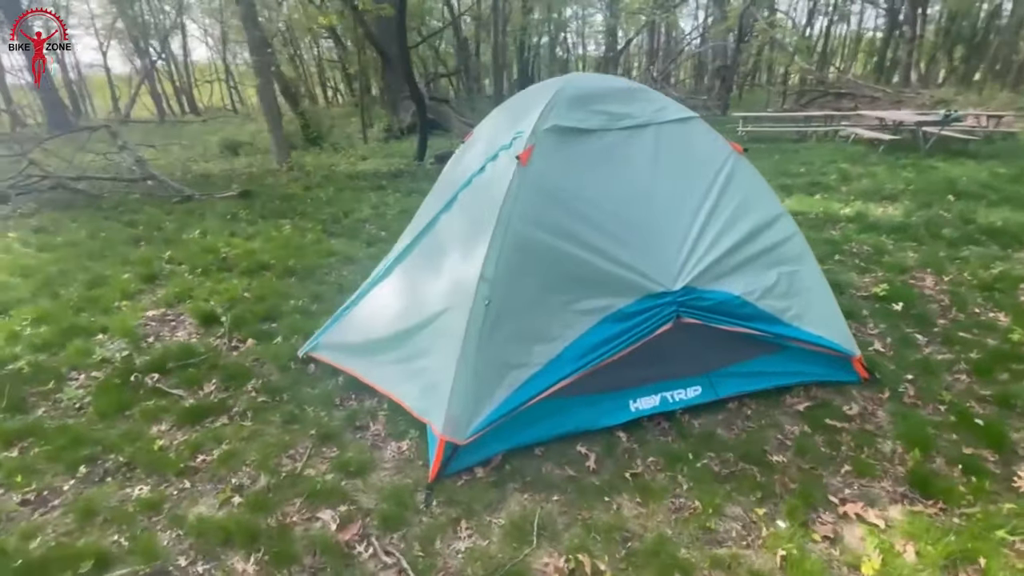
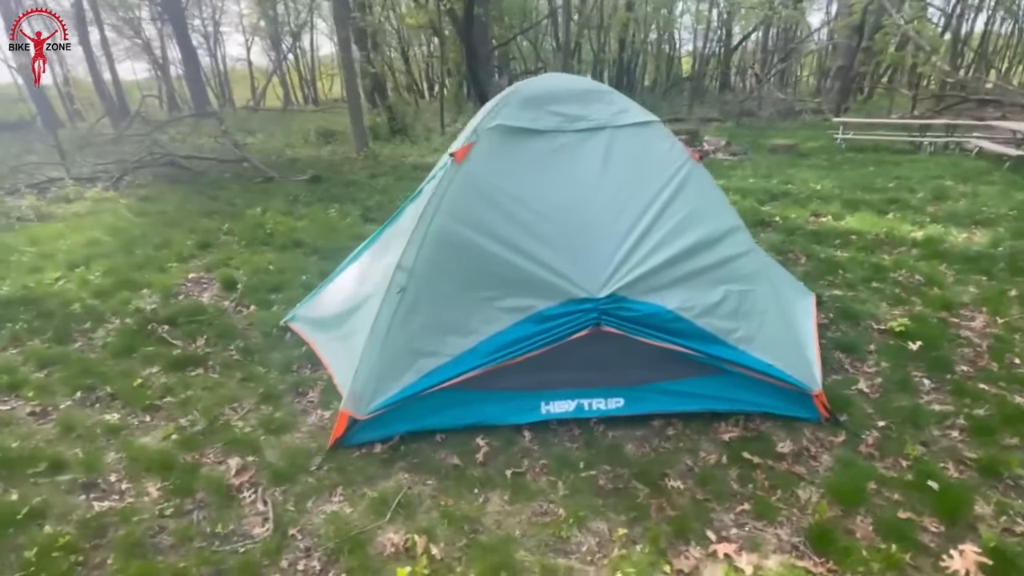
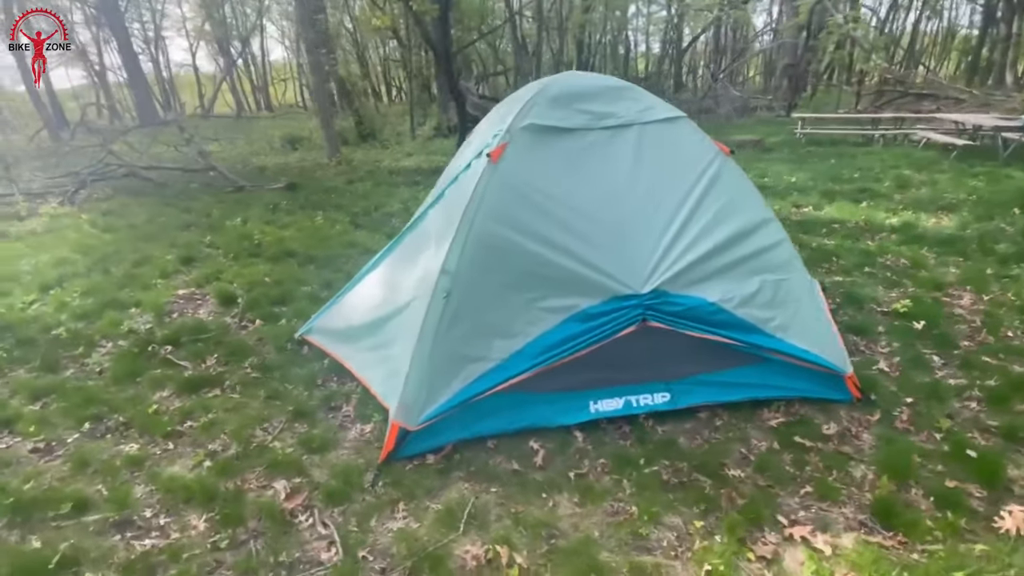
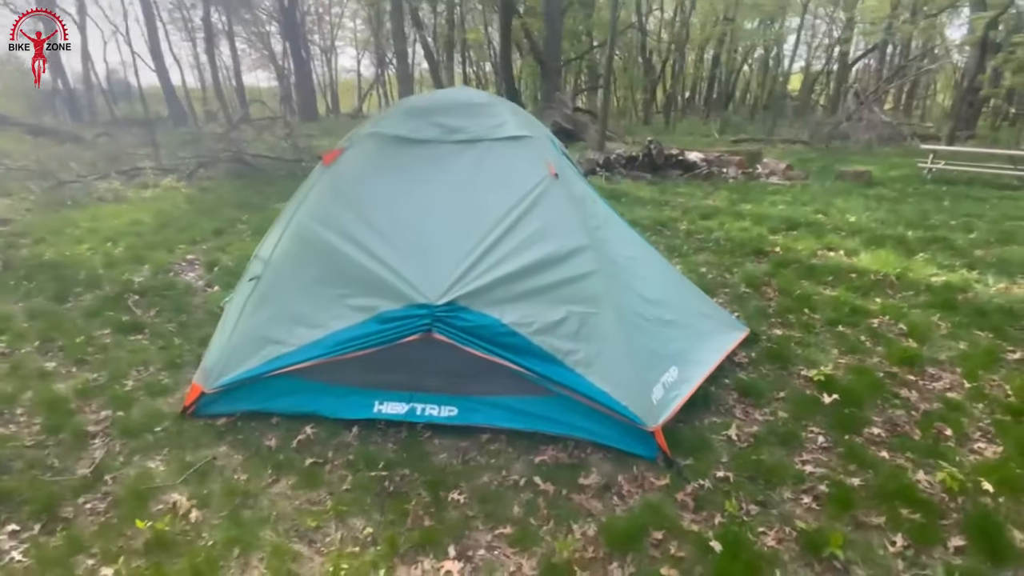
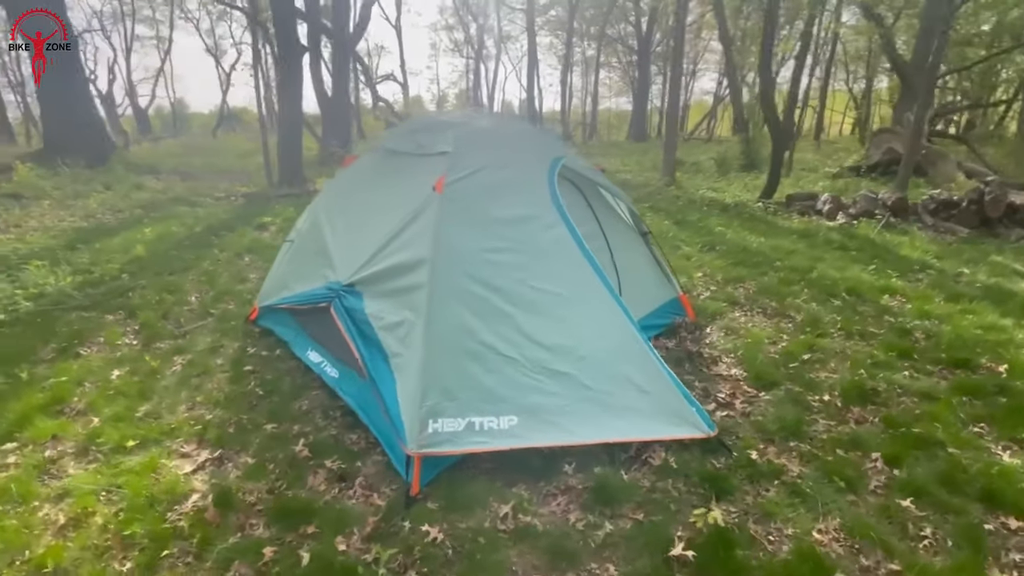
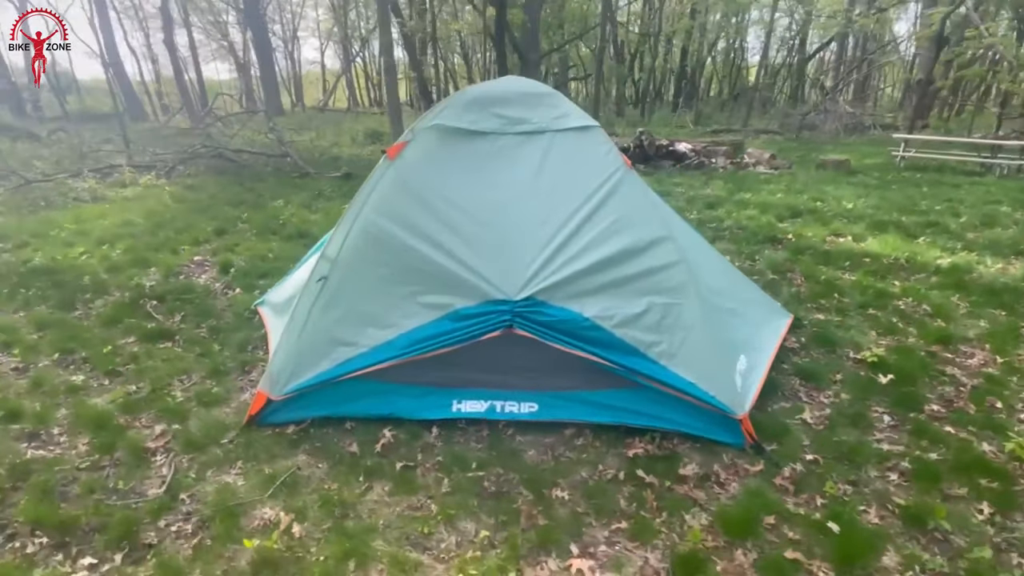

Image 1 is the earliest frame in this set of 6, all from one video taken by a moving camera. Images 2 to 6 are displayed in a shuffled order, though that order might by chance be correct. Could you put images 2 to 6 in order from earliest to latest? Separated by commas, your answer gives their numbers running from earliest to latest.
3, 2, 6, 4, 5
